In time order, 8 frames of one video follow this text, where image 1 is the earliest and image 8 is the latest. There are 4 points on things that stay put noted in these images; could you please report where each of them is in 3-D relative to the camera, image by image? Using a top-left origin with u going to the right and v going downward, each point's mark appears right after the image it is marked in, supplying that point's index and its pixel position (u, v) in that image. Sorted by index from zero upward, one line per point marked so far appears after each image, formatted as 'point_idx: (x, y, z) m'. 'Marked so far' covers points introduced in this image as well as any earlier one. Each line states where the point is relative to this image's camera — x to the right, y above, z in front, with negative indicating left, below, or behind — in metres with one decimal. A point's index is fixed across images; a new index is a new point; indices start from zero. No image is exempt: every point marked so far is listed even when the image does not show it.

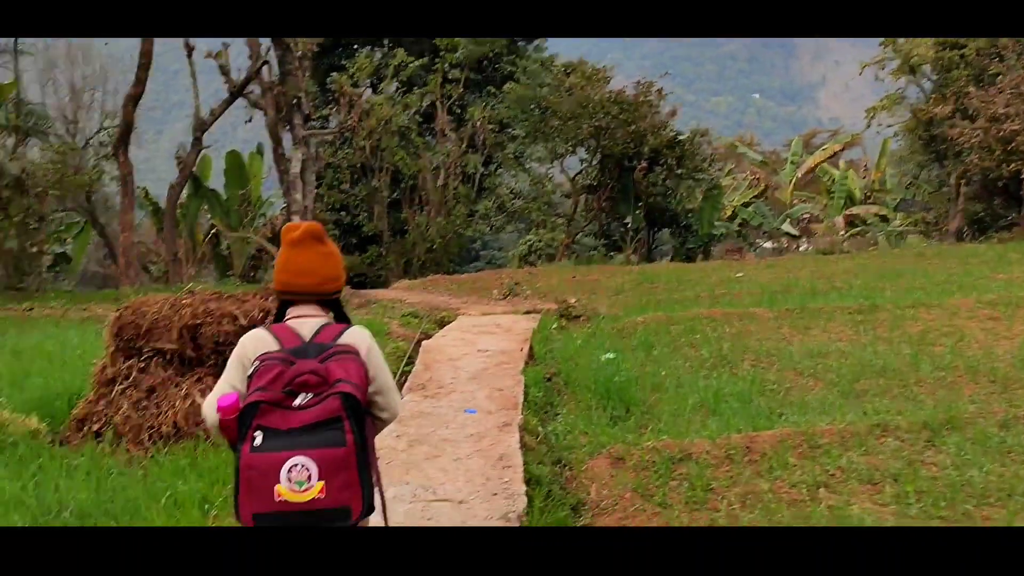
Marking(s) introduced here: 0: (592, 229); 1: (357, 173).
0: (+0.5, +0.5, +6.8) m
1: (-1.1, +0.8, +7.0) m
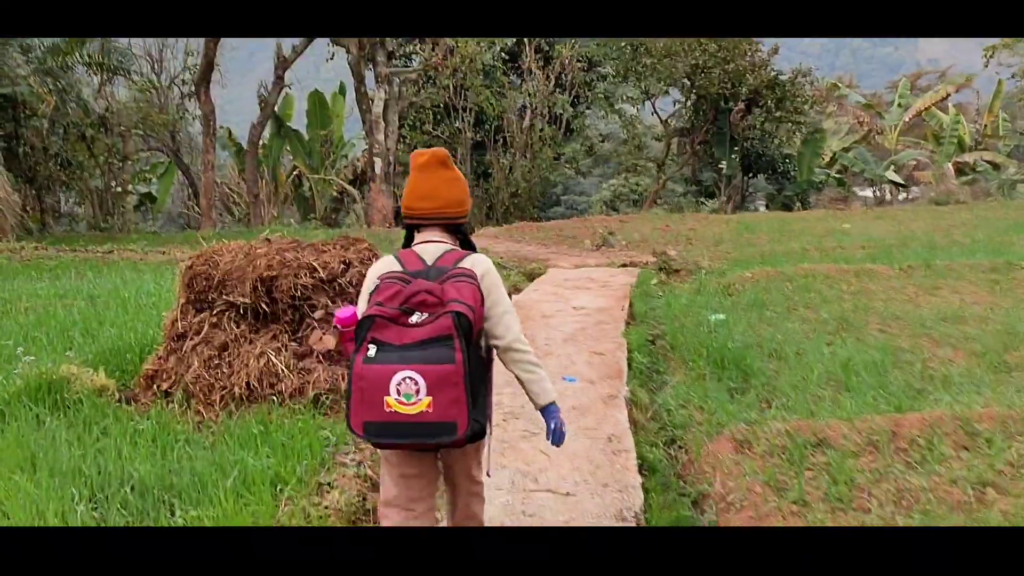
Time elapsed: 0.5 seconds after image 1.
0: (+1.1, +0.8, +6.5) m
1: (-0.5, +1.2, +6.7) m
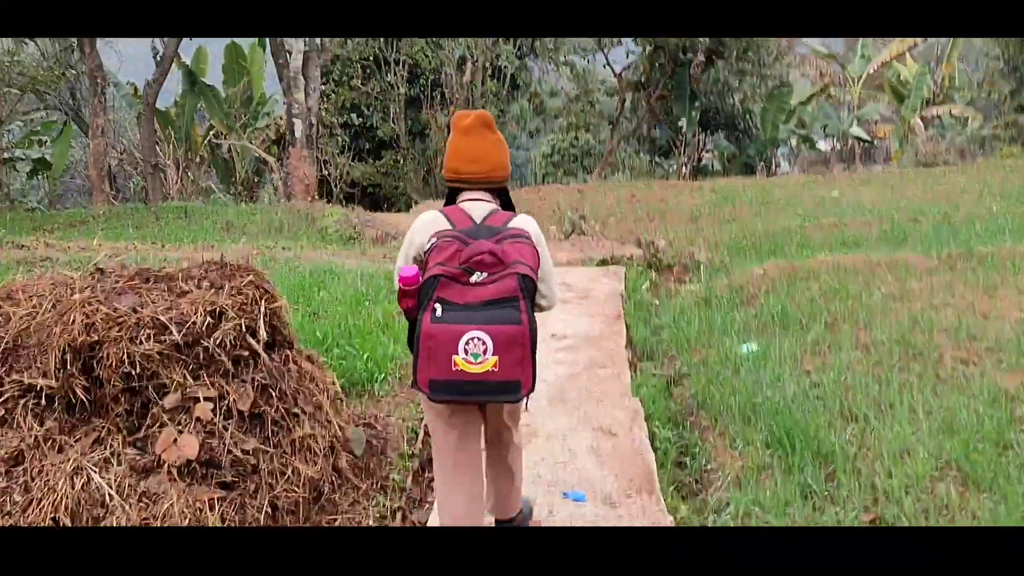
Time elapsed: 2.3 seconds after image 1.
0: (+0.7, +0.9, +5.7) m
1: (-0.8, +1.3, +5.8) m
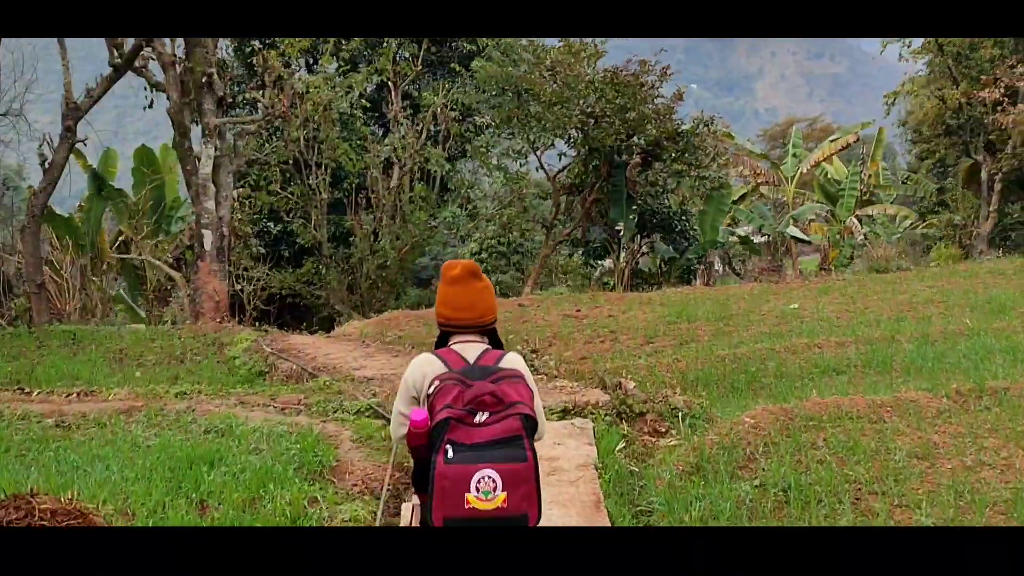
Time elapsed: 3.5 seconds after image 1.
0: (+0.4, +0.3, +5.3) m
1: (-1.2, +0.6, +5.4) m
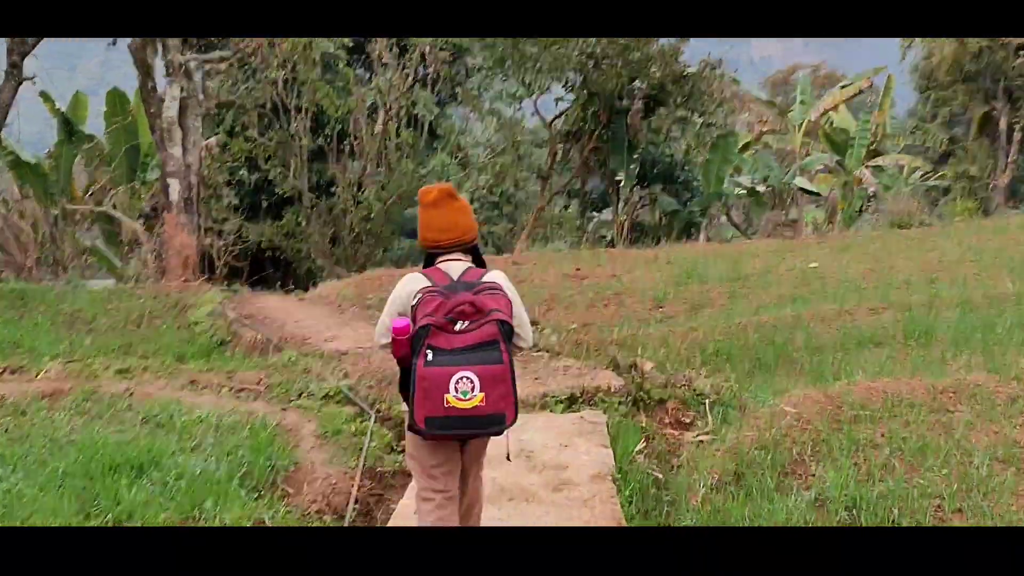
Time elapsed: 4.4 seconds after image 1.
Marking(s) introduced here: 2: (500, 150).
0: (+0.3, +0.5, +4.9) m
1: (-1.2, +0.9, +4.9) m
2: (0.0, +0.7, +4.8) m
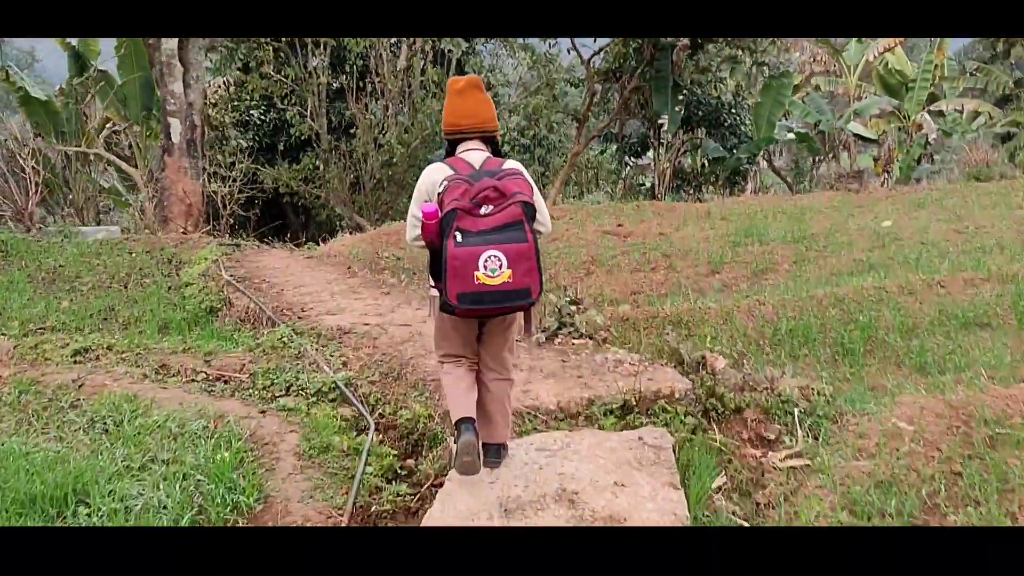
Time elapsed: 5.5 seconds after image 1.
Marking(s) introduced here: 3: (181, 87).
0: (+0.5, +0.7, +4.4) m
1: (-1.1, +1.1, +4.4) m
2: (+0.1, +0.9, +4.3) m
3: (-1.5, +0.9, +4.4) m
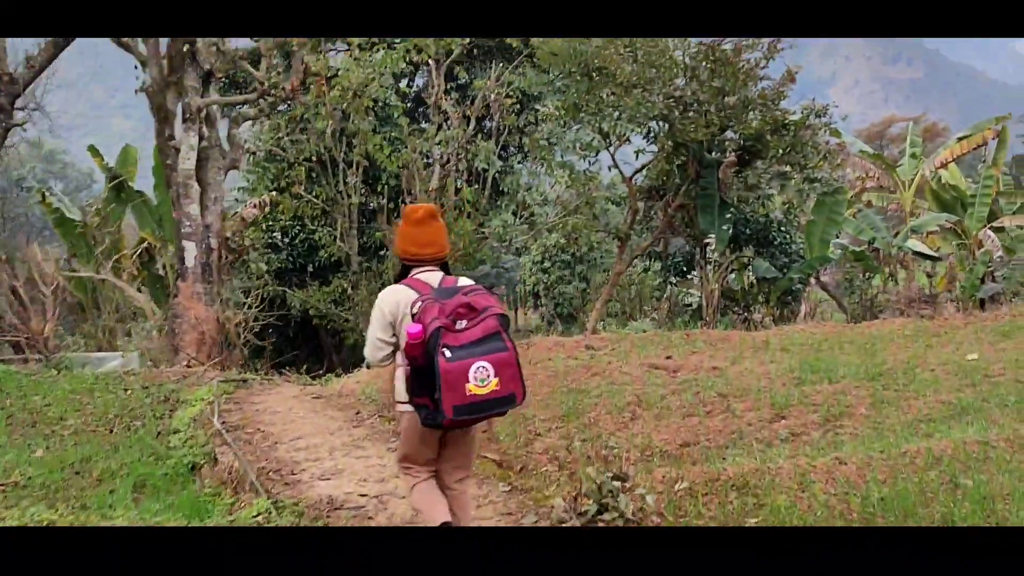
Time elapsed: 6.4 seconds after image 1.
0: (+0.6, +0.2, +4.0) m
1: (-0.9, +0.5, +4.2) m
2: (+0.3, +0.3, +4.0) m
3: (-1.3, +0.3, +4.1) m
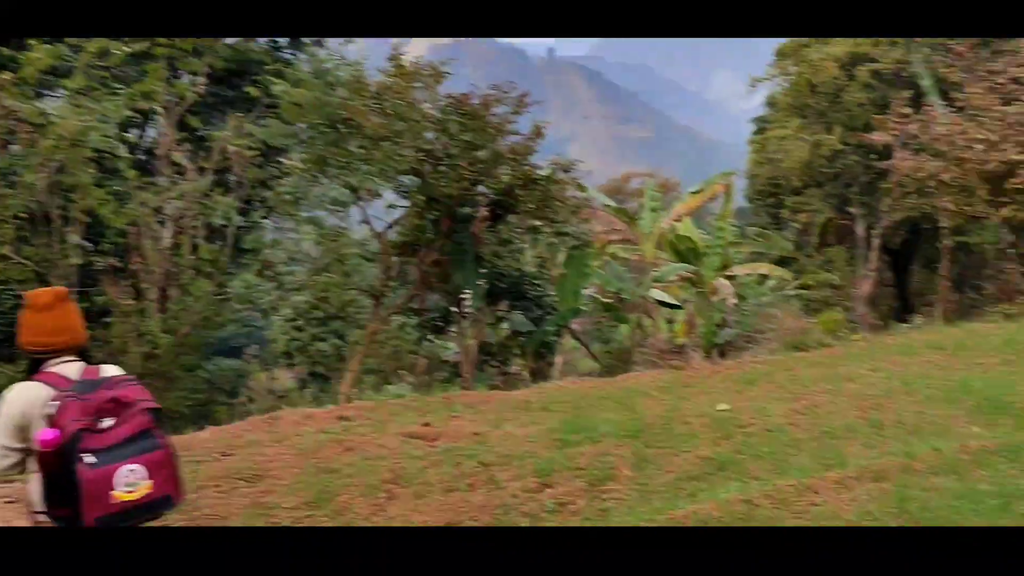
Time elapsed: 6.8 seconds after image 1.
0: (-0.4, -0.1, +3.8) m
1: (-1.9, +0.2, +3.6) m
2: (-0.7, +0.1, +3.8) m
3: (-2.3, 0.0, +3.4) m
